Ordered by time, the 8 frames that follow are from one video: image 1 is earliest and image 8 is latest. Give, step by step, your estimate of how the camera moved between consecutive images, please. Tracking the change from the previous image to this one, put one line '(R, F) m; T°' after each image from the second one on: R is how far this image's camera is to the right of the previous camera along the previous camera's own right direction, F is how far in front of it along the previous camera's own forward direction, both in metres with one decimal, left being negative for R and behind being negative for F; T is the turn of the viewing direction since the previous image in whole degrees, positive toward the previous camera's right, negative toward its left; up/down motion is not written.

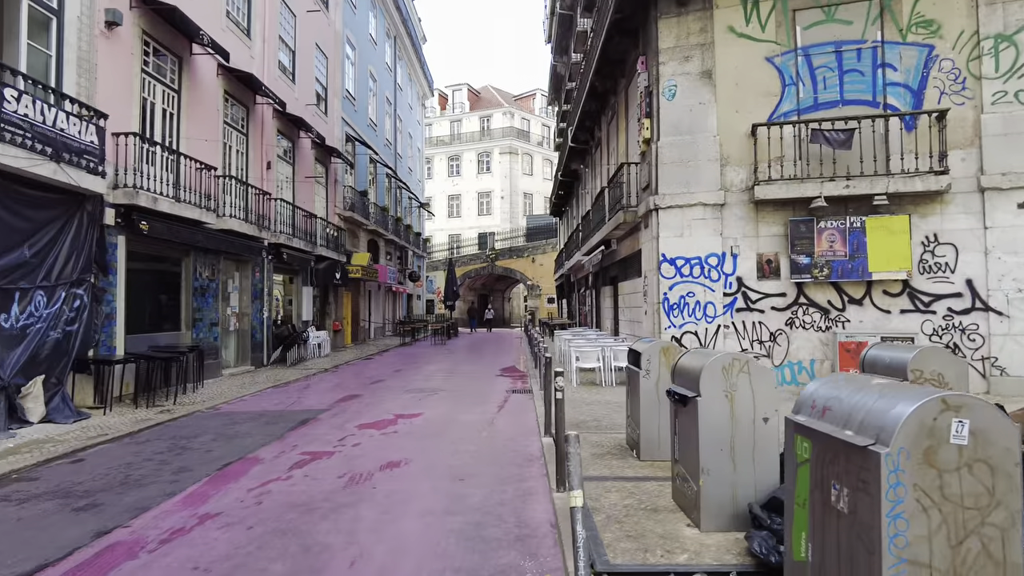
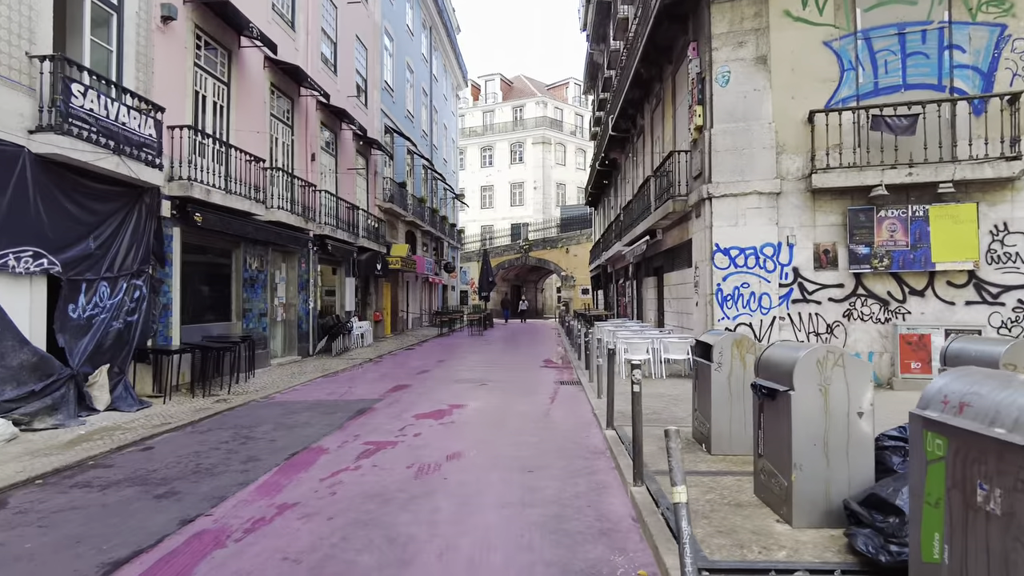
(-0.3, 0.0) m; -2°
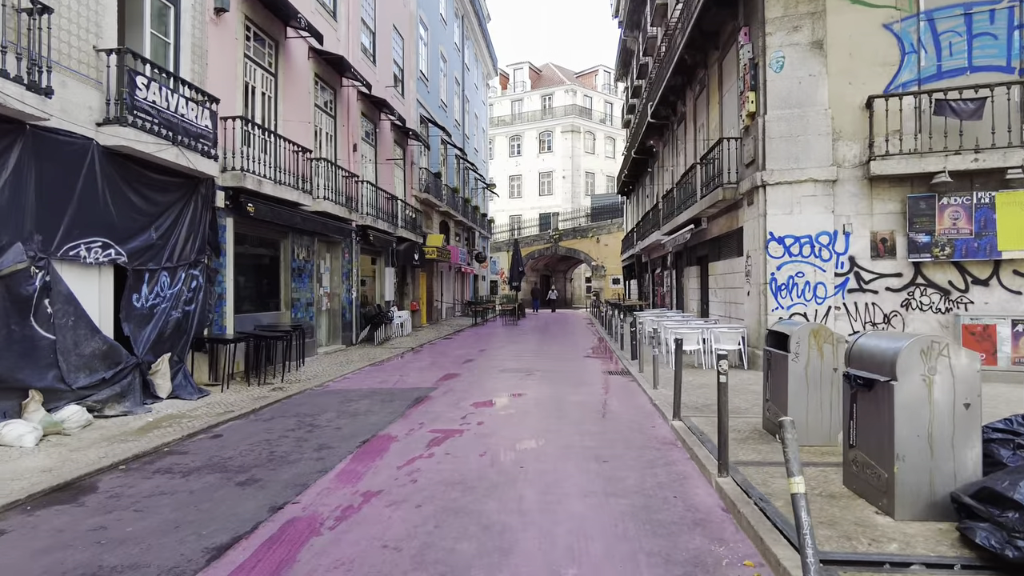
(-0.4, 0.0) m; -2°
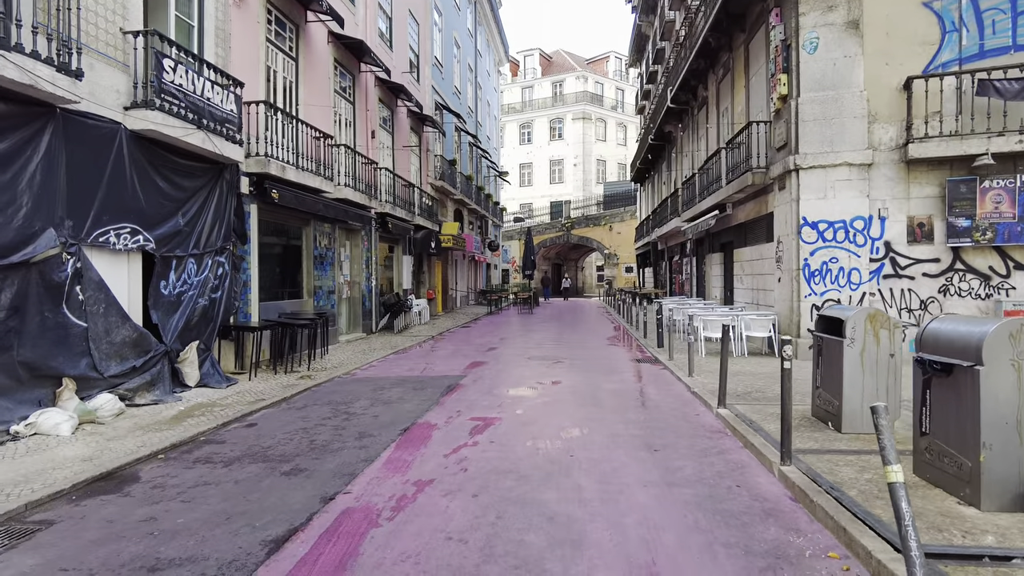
(-0.3, +0.2) m; -1°
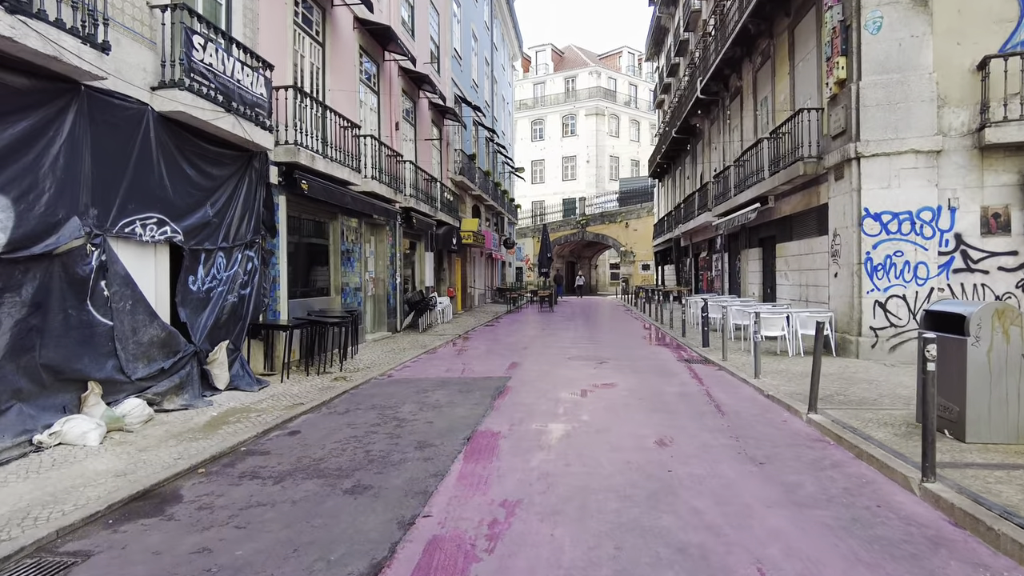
(-0.5, +0.6) m; 0°
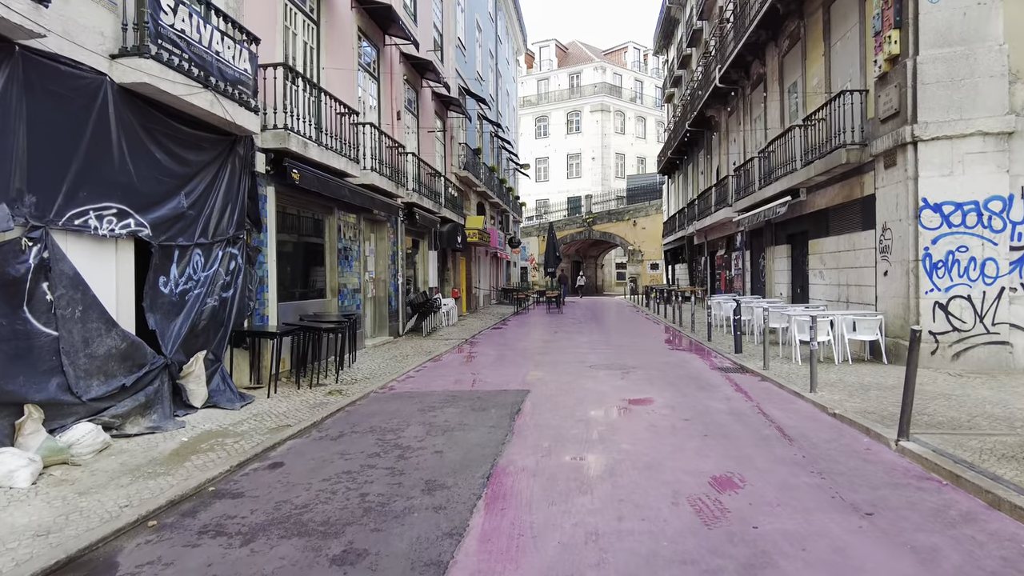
(-0.2, +1.1) m; 0°
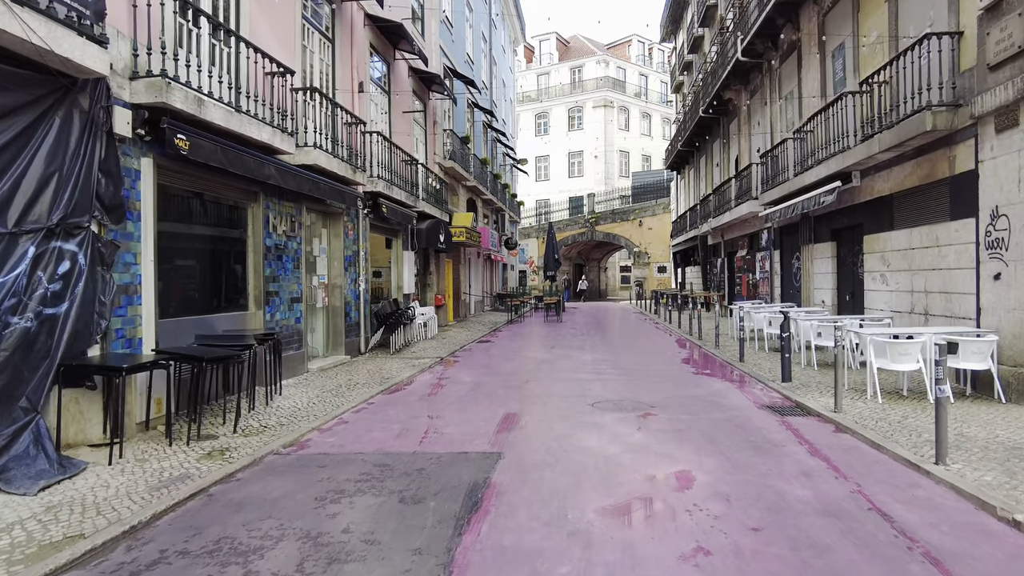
(+0.3, +2.6) m; 0°
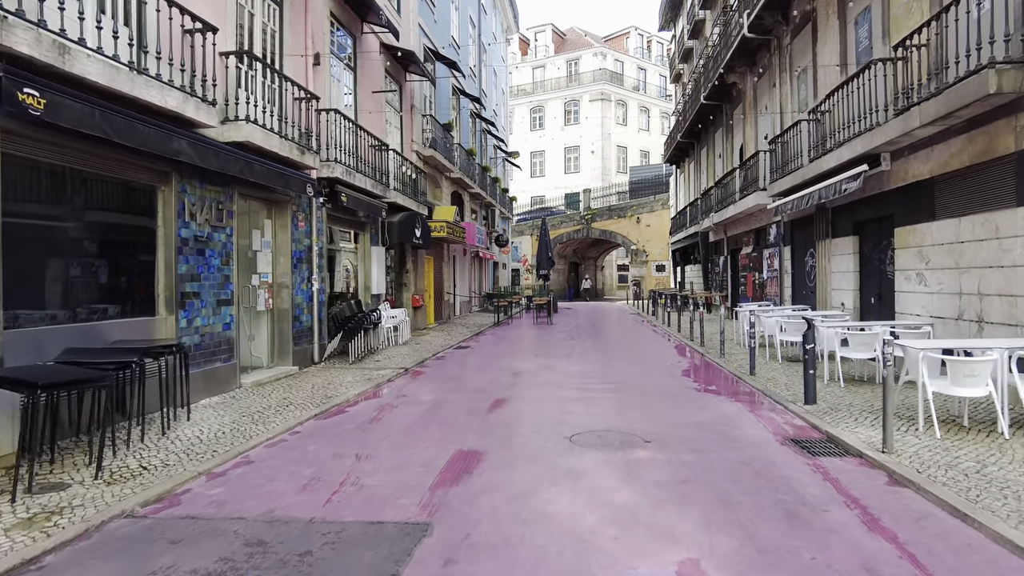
(+0.3, +1.6) m; 0°
